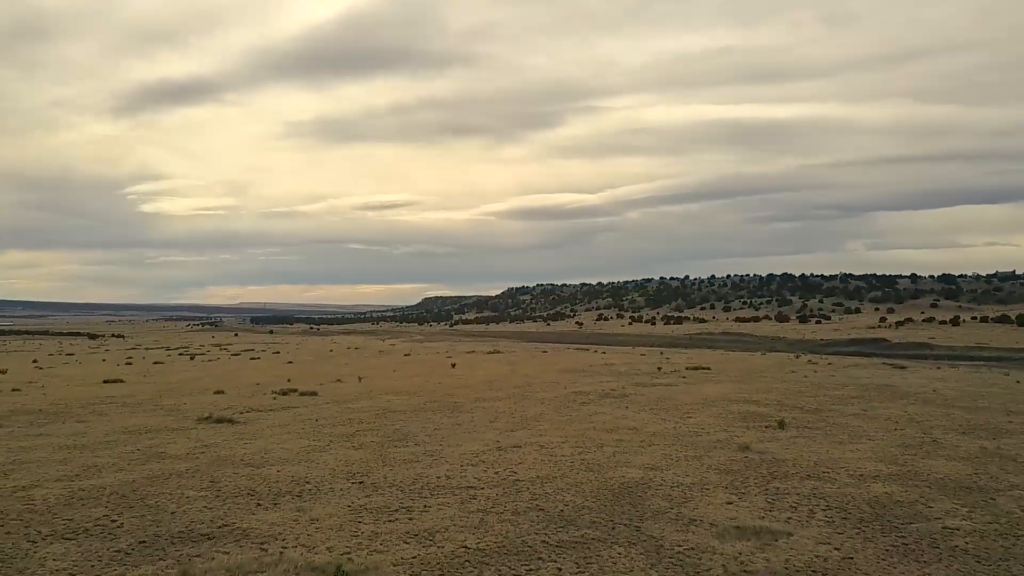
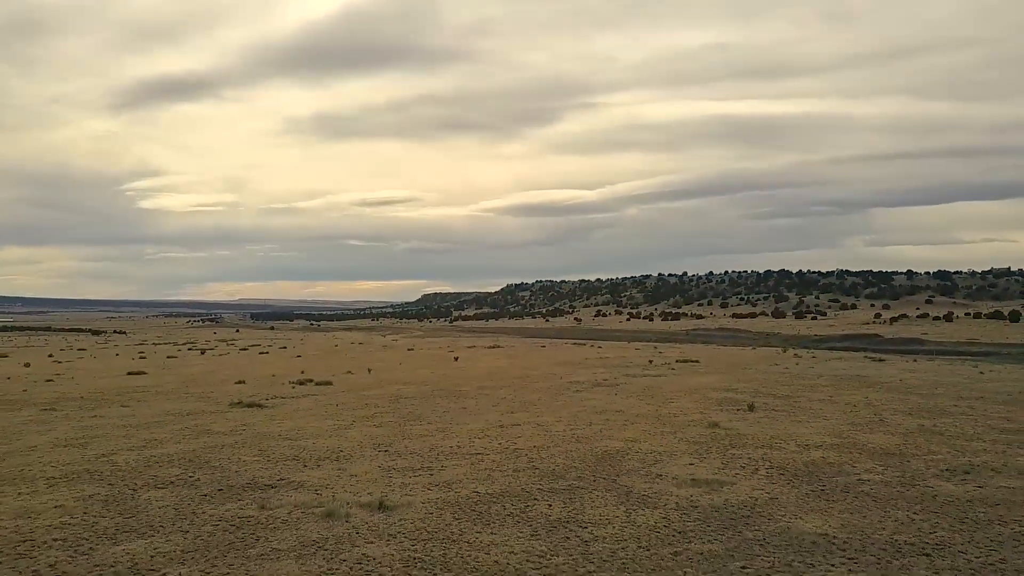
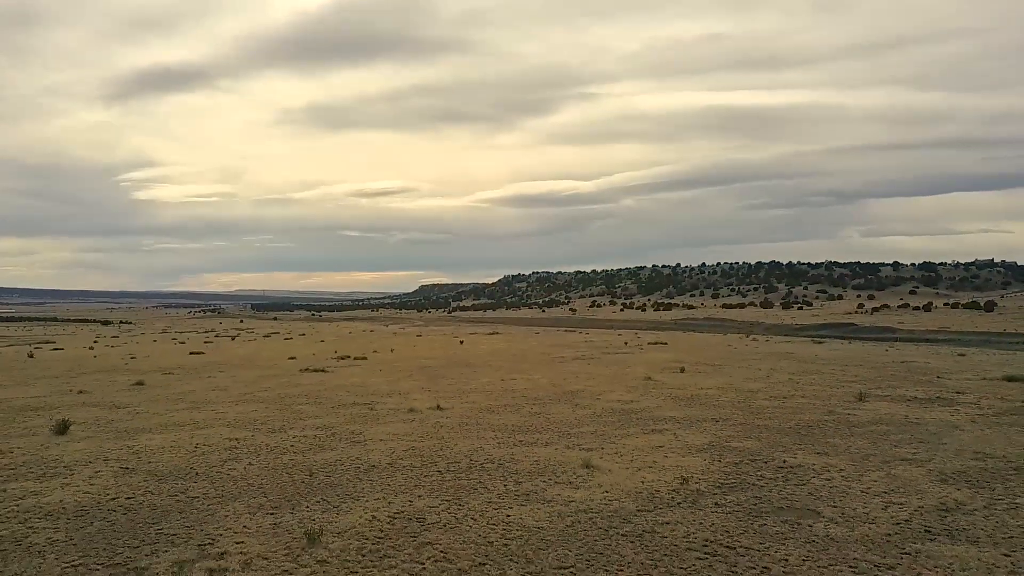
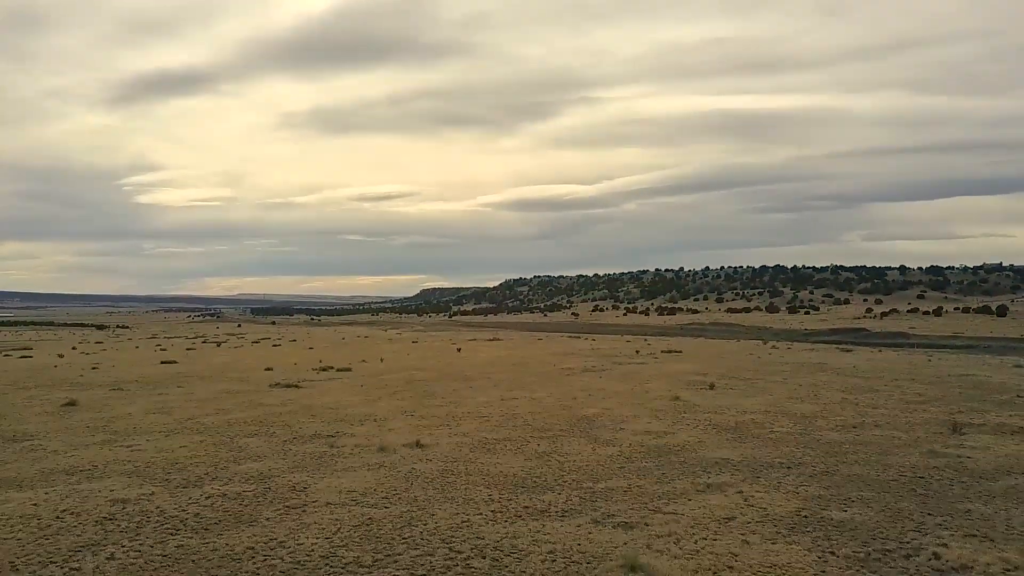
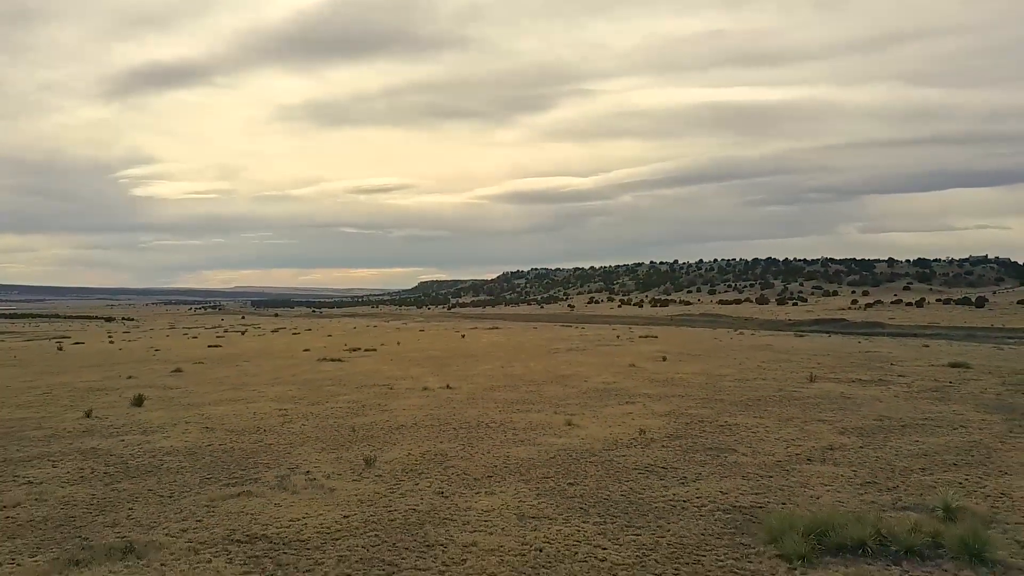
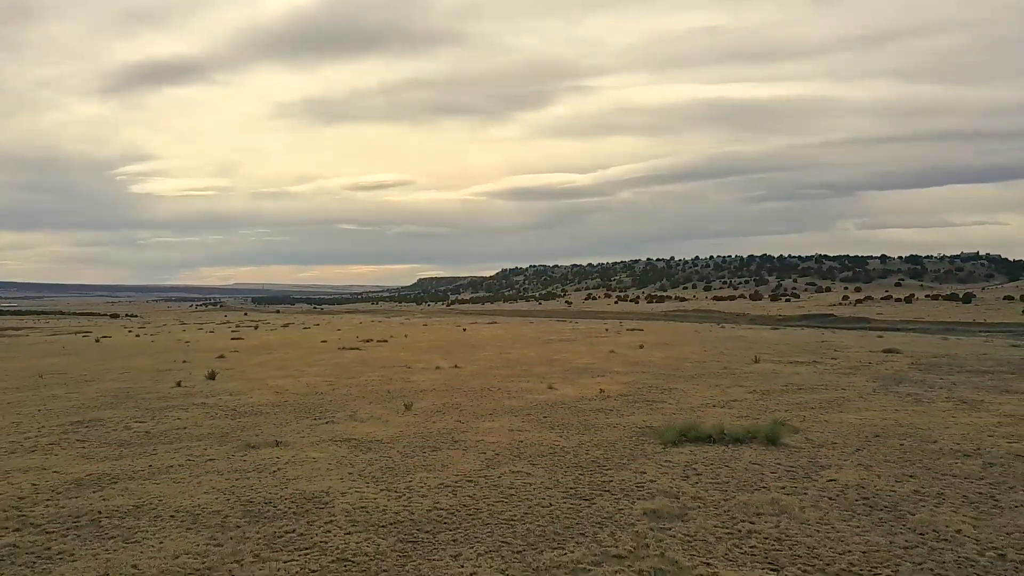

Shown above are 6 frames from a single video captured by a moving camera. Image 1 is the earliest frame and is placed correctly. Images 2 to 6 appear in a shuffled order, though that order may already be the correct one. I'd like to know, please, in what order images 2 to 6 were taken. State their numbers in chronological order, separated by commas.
2, 4, 3, 5, 6
